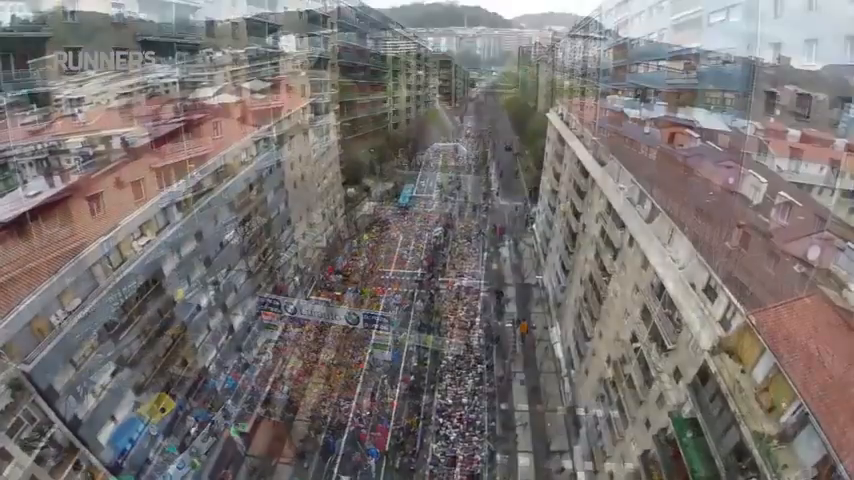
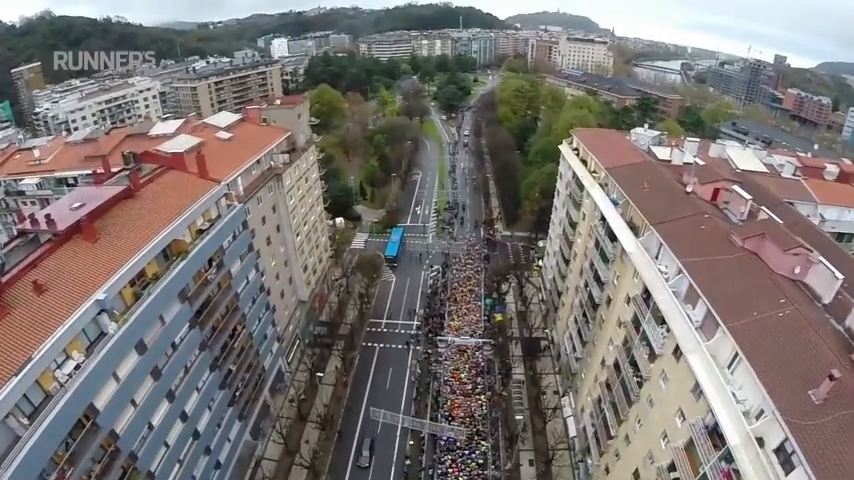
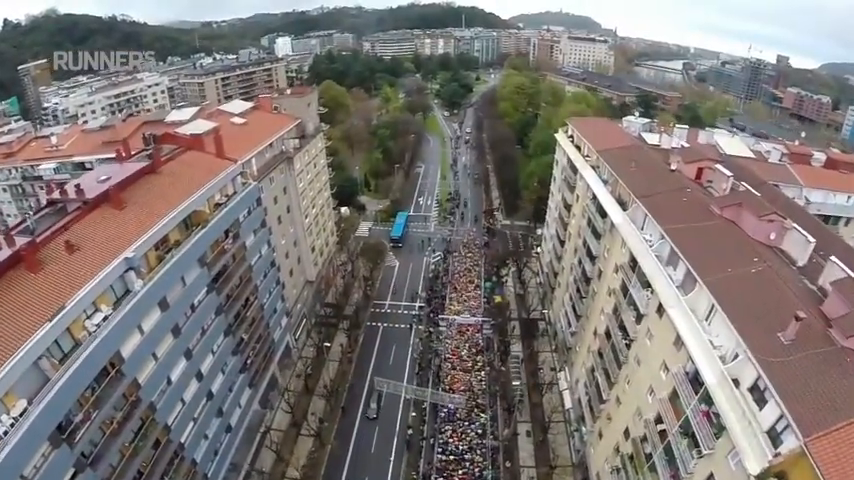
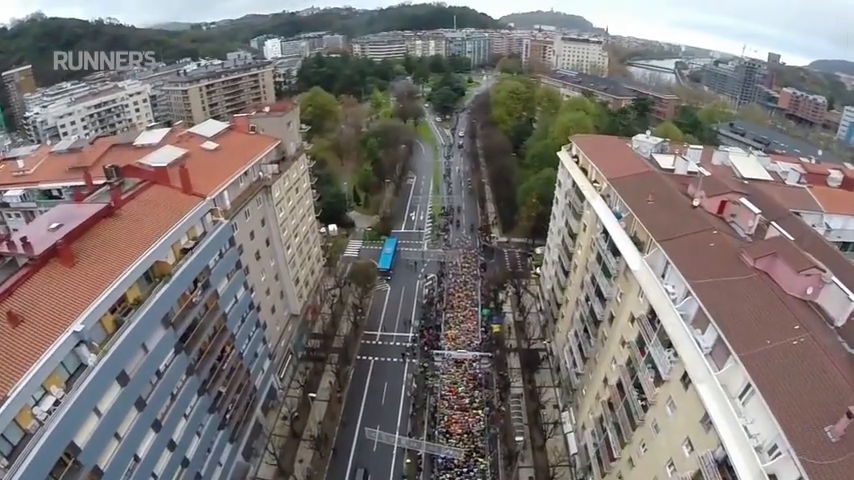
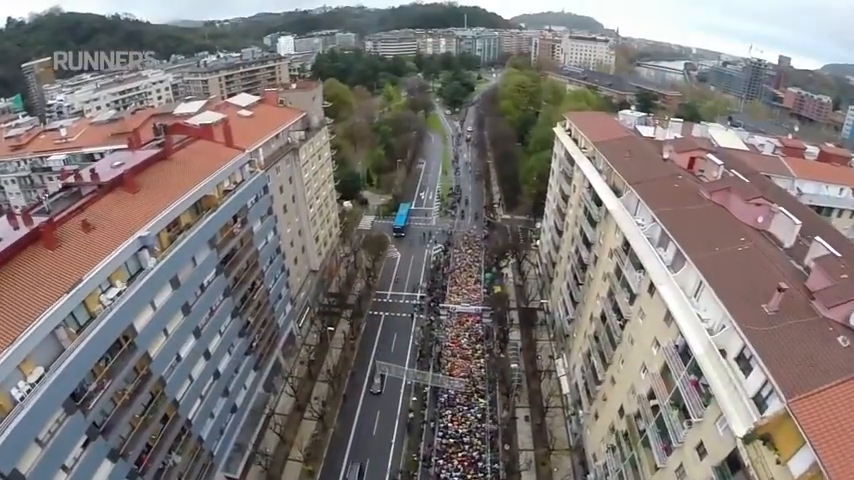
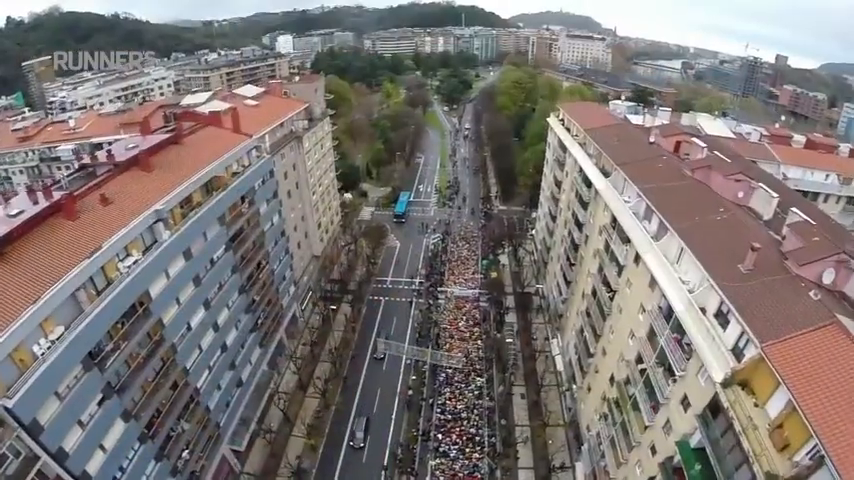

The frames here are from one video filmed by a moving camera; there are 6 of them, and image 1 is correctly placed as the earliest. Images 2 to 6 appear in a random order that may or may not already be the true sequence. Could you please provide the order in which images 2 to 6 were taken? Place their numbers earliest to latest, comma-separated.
6, 5, 3, 2, 4
